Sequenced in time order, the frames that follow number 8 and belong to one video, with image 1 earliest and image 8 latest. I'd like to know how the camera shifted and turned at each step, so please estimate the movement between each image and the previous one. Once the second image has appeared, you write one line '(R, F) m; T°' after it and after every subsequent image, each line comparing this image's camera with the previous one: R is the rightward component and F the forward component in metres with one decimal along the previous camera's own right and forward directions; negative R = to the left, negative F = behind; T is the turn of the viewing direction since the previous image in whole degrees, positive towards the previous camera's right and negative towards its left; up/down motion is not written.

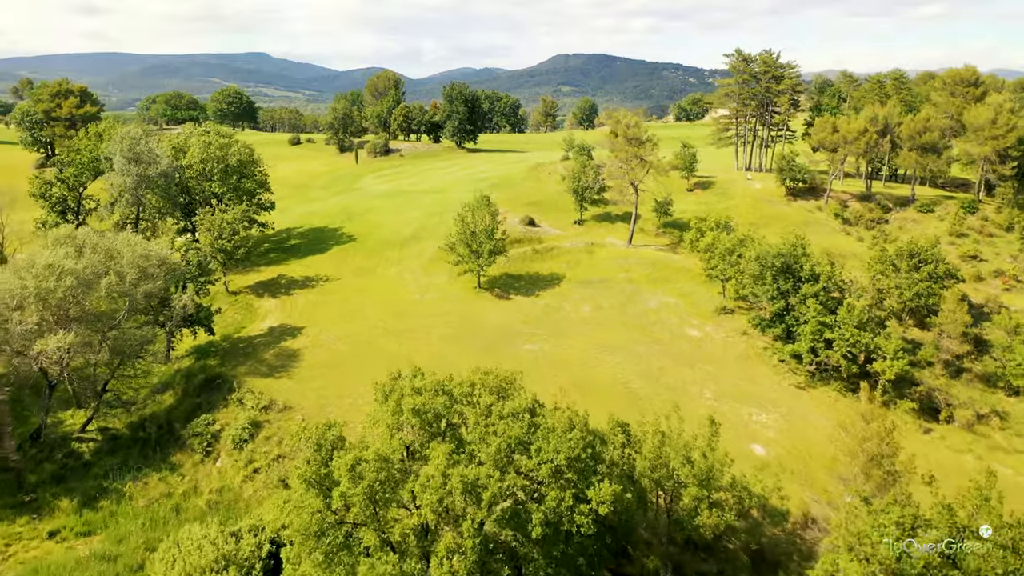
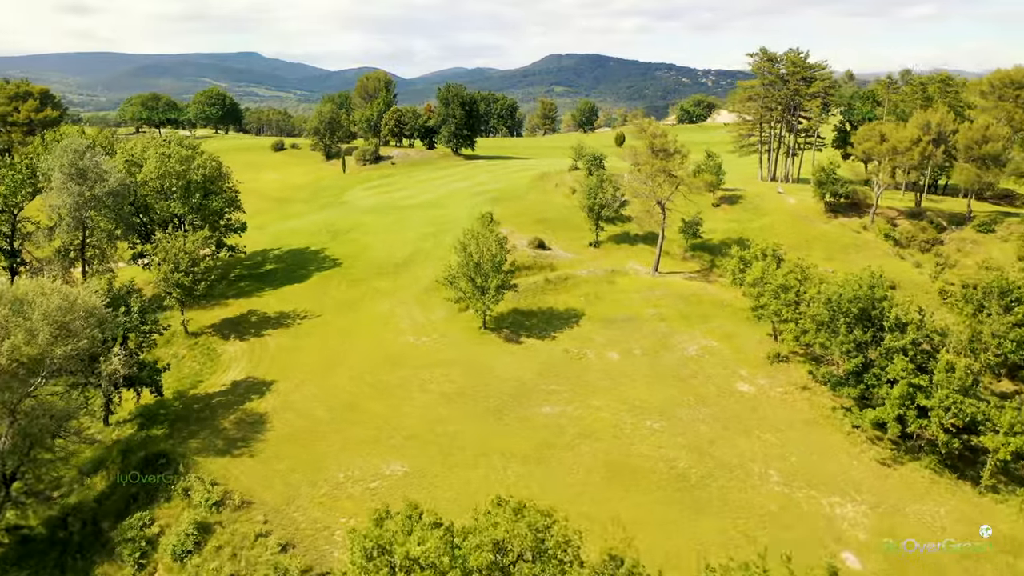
(-1.0, +8.0) m; +1°
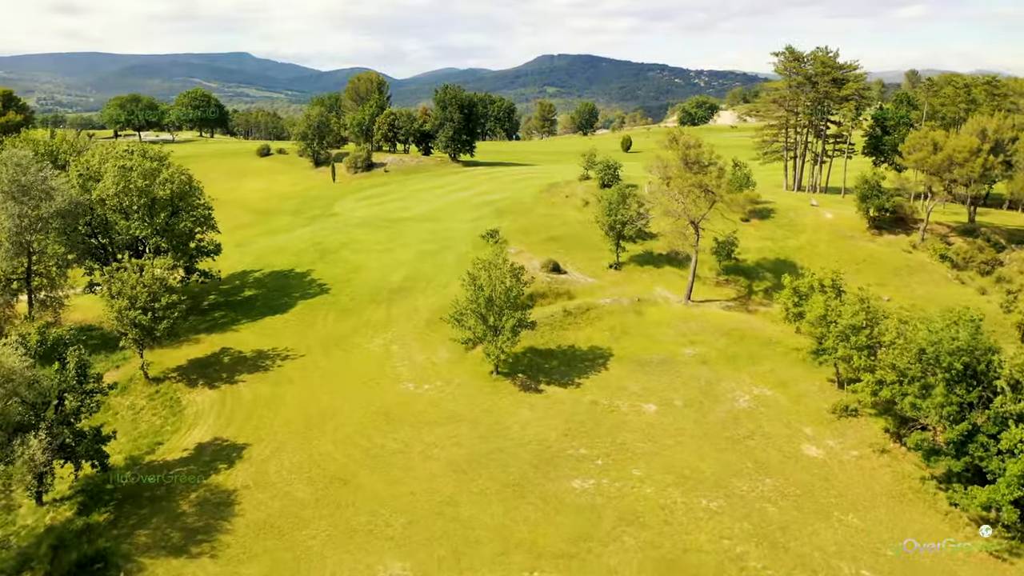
(-1.1, +6.5) m; +1°
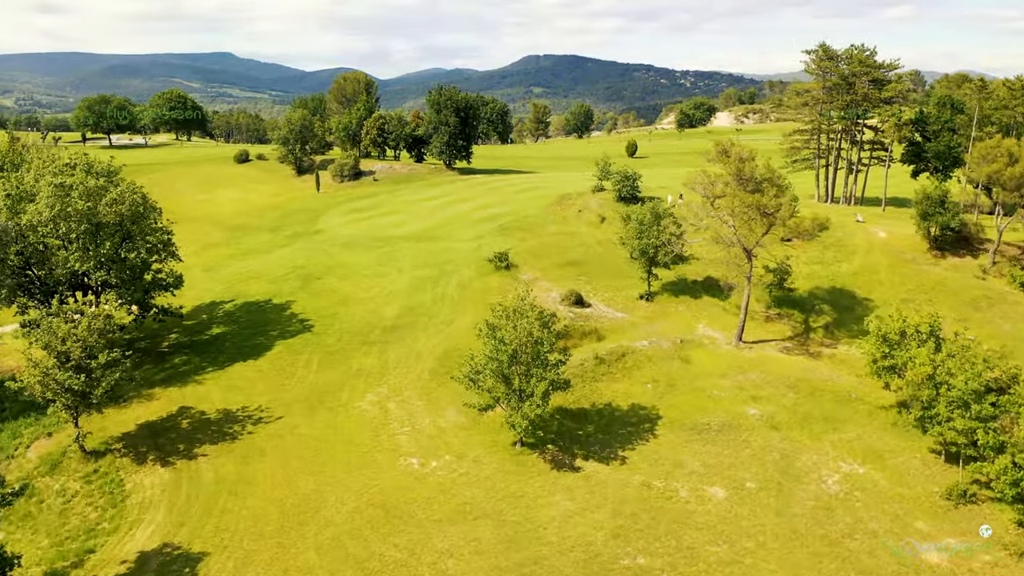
(-1.5, +7.3) m; +1°
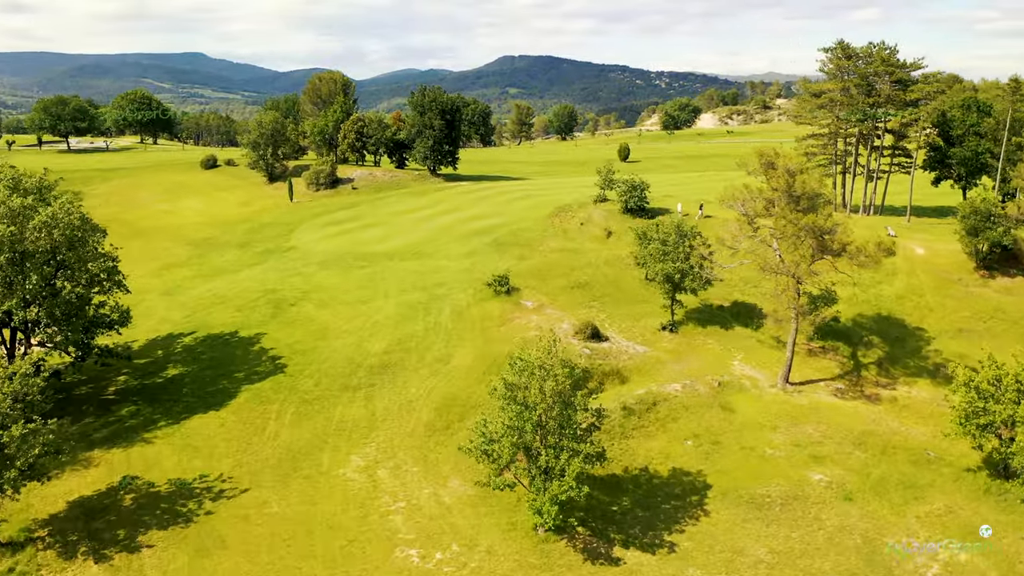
(-1.3, +5.7) m; +2°
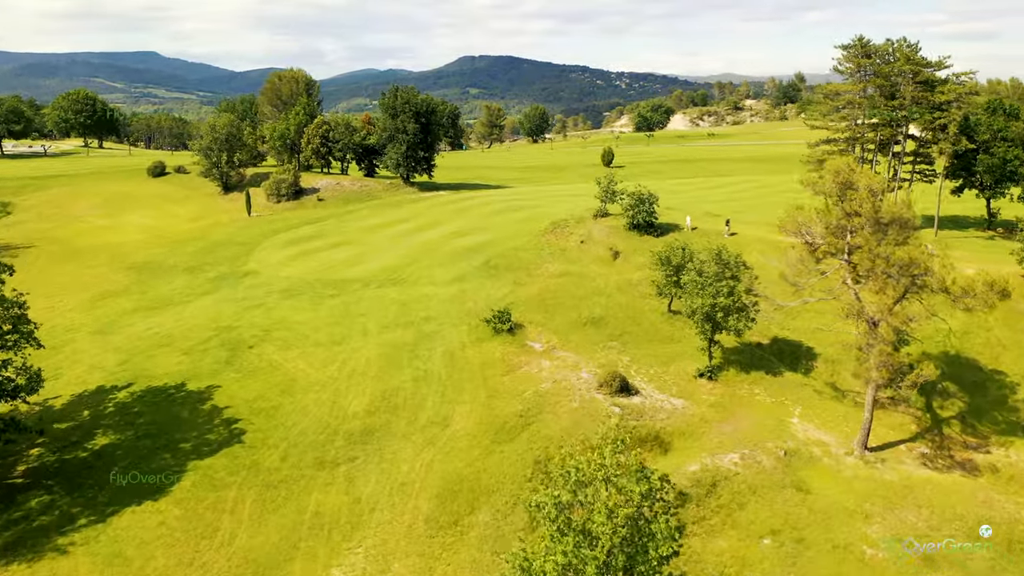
(-1.8, +6.6) m; +3°
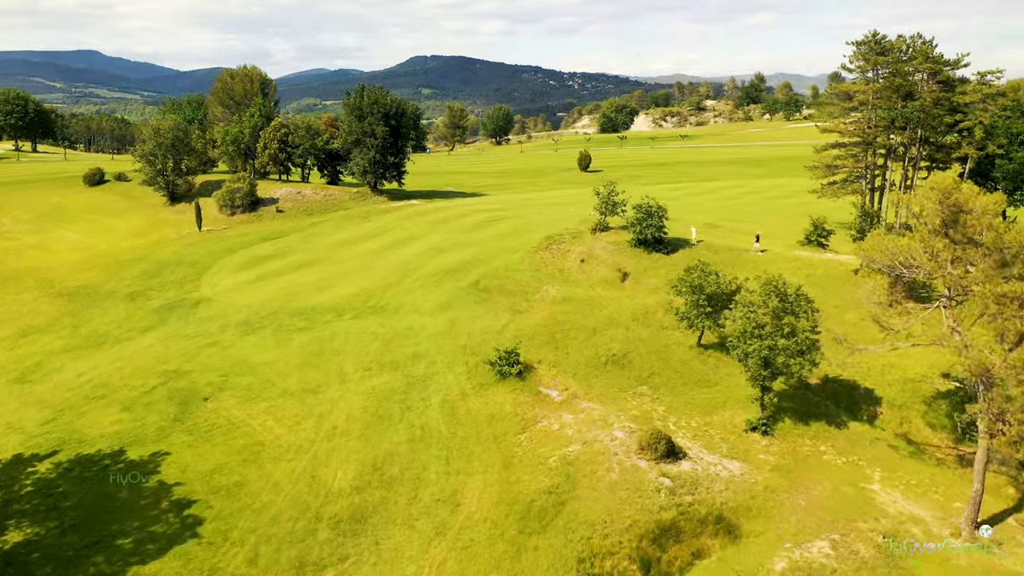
(-2.0, +5.7) m; +3°
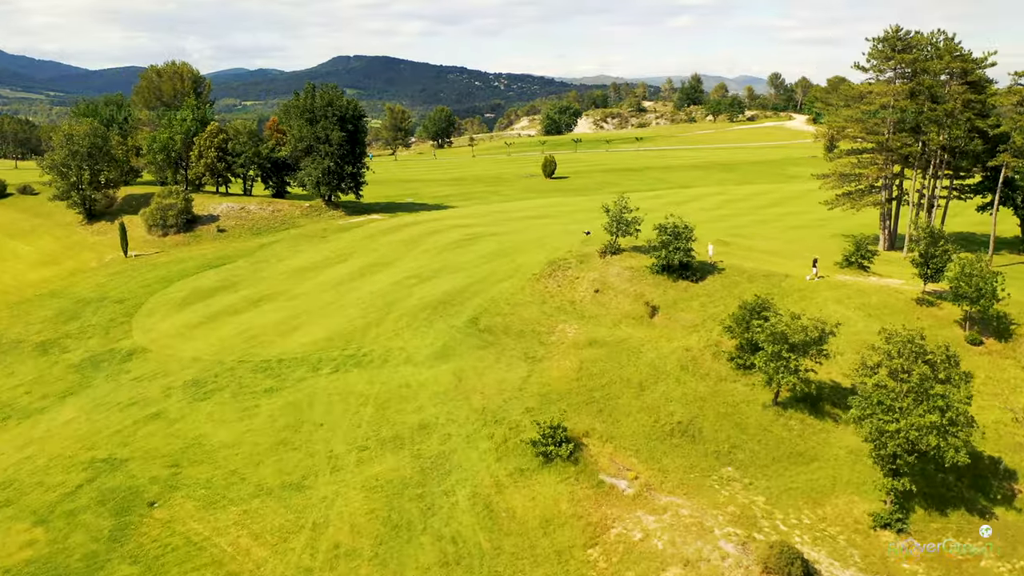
(-3.3, +6.9) m; +5°
